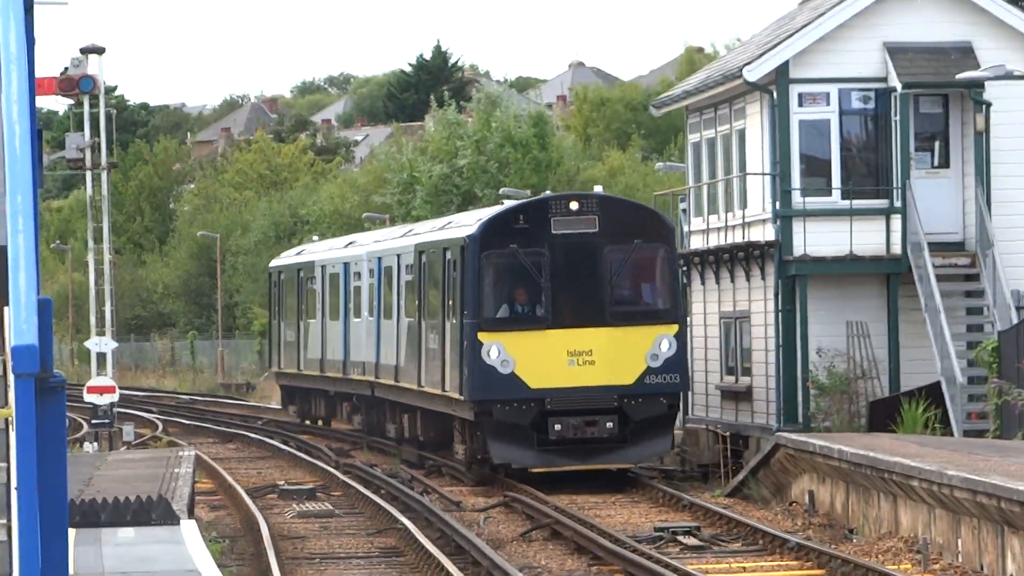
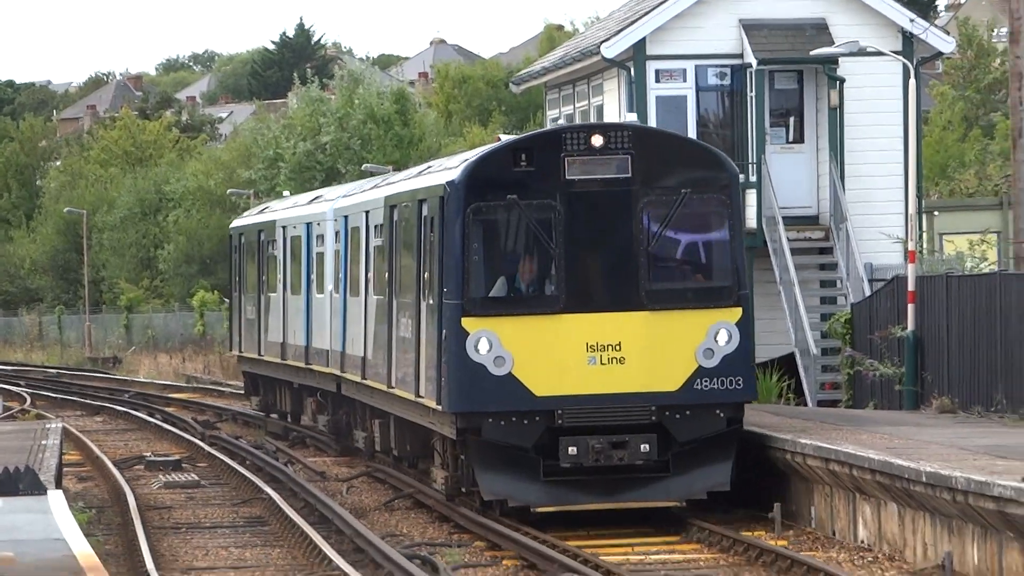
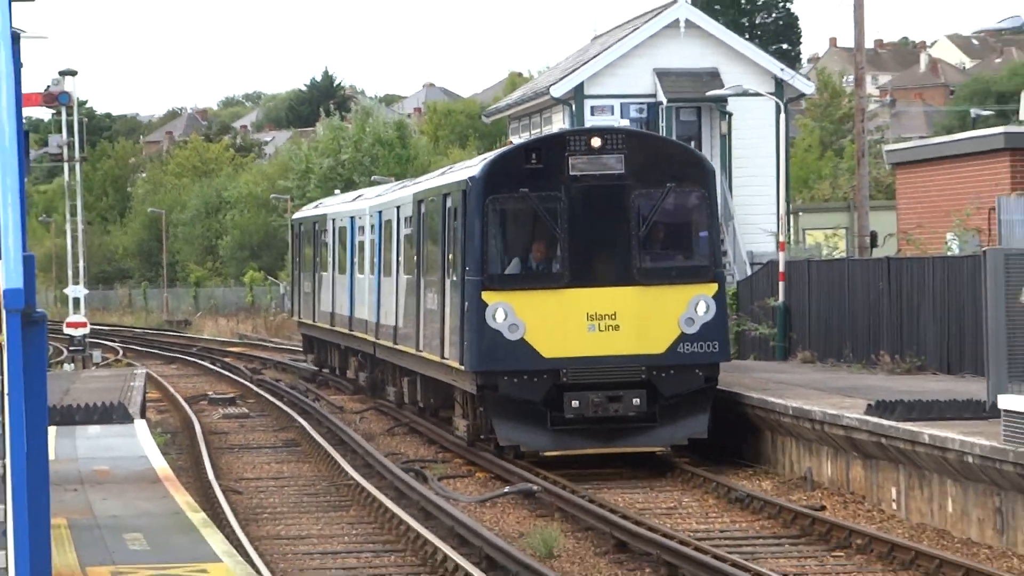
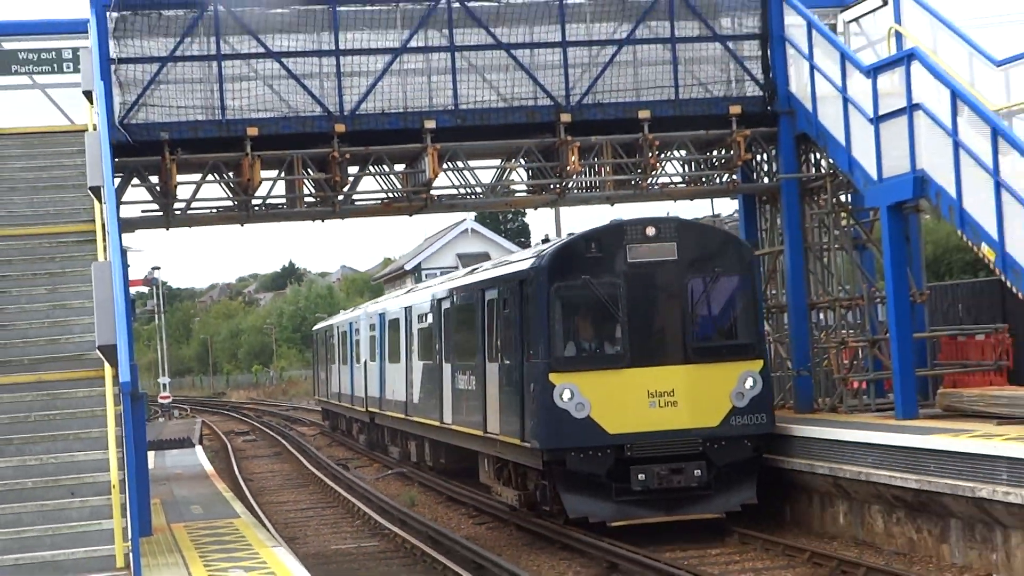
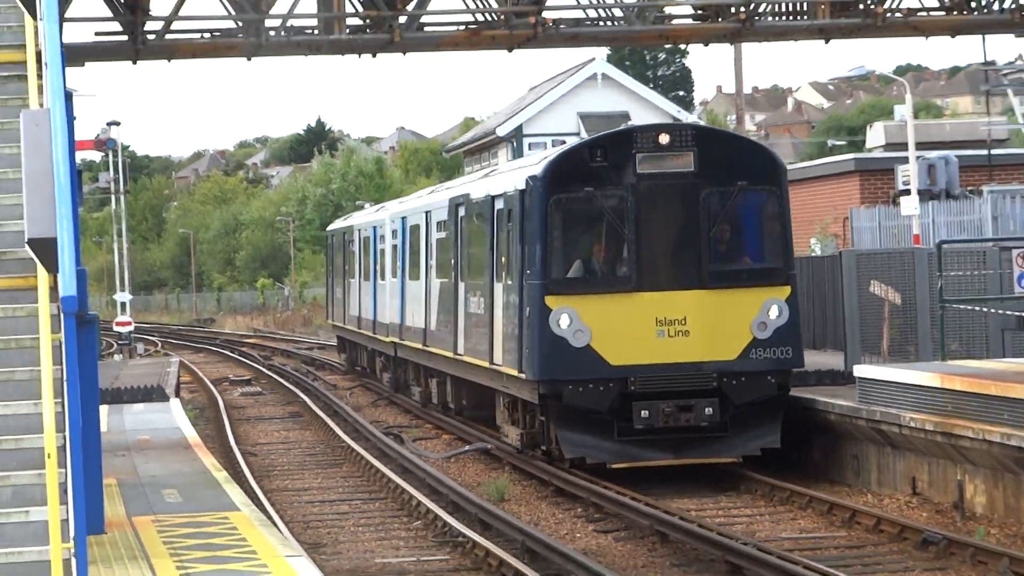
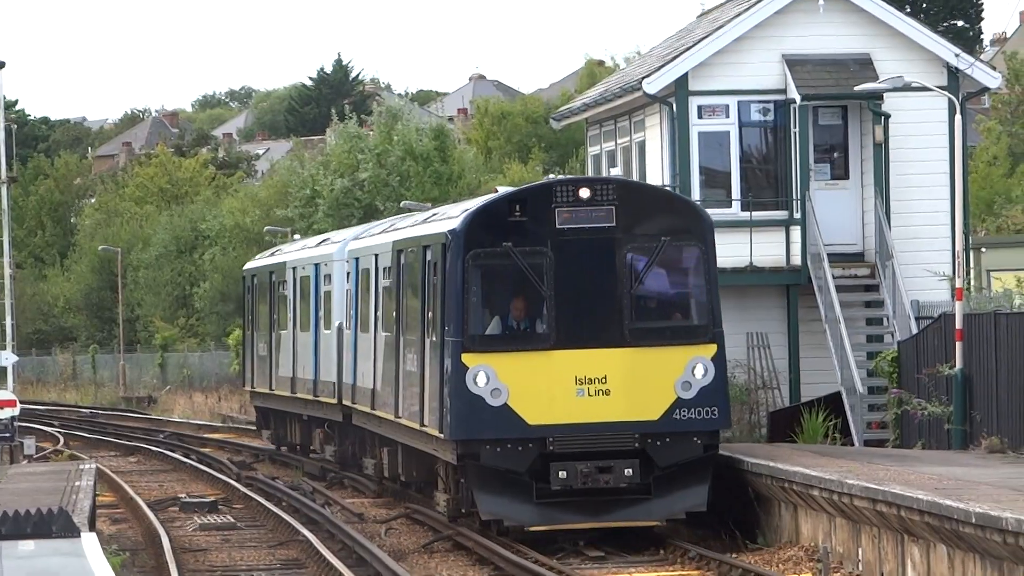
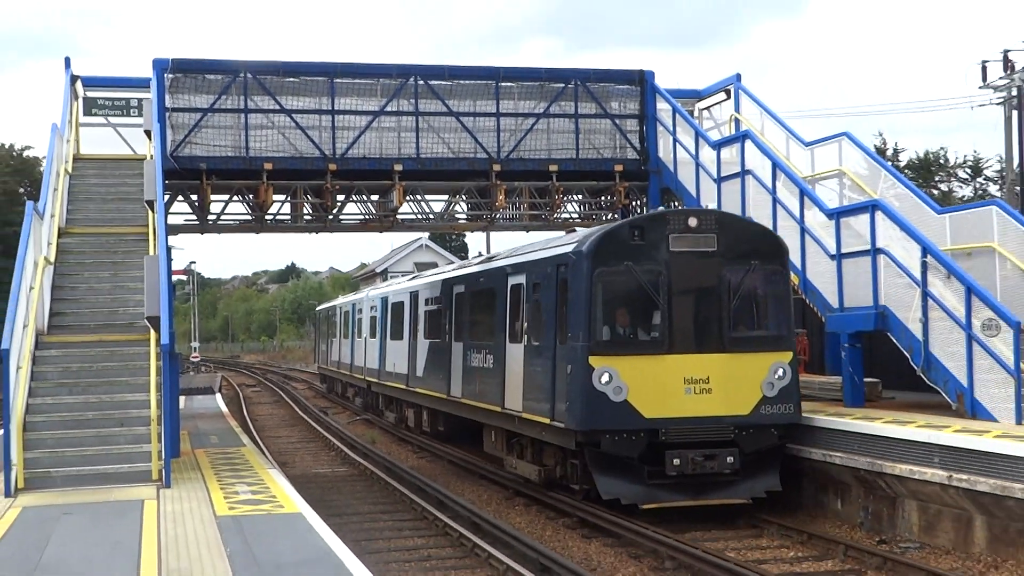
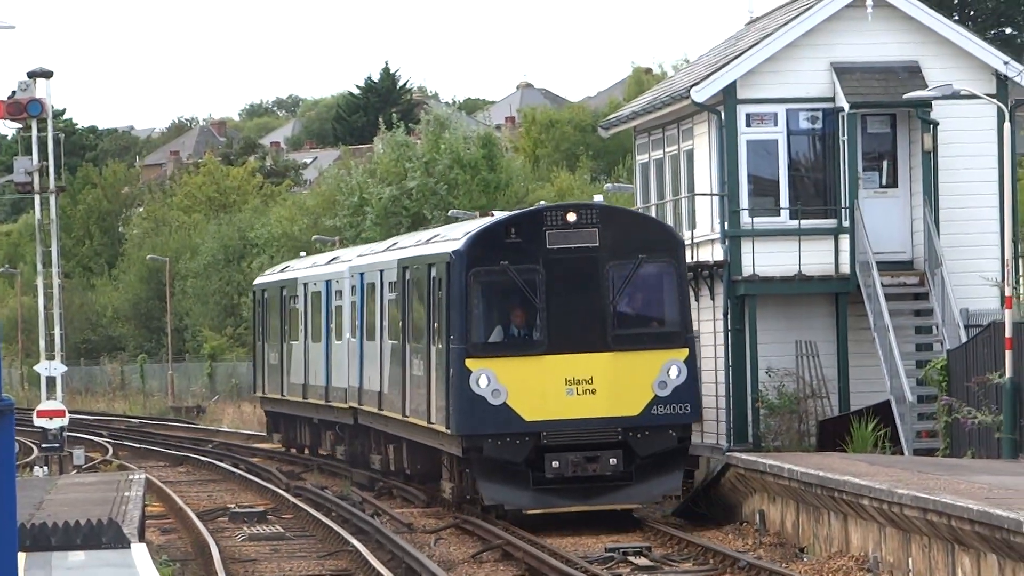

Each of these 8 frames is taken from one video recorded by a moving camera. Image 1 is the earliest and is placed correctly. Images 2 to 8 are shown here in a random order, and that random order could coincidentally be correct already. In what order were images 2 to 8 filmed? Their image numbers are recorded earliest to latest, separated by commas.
8, 6, 2, 3, 5, 4, 7
